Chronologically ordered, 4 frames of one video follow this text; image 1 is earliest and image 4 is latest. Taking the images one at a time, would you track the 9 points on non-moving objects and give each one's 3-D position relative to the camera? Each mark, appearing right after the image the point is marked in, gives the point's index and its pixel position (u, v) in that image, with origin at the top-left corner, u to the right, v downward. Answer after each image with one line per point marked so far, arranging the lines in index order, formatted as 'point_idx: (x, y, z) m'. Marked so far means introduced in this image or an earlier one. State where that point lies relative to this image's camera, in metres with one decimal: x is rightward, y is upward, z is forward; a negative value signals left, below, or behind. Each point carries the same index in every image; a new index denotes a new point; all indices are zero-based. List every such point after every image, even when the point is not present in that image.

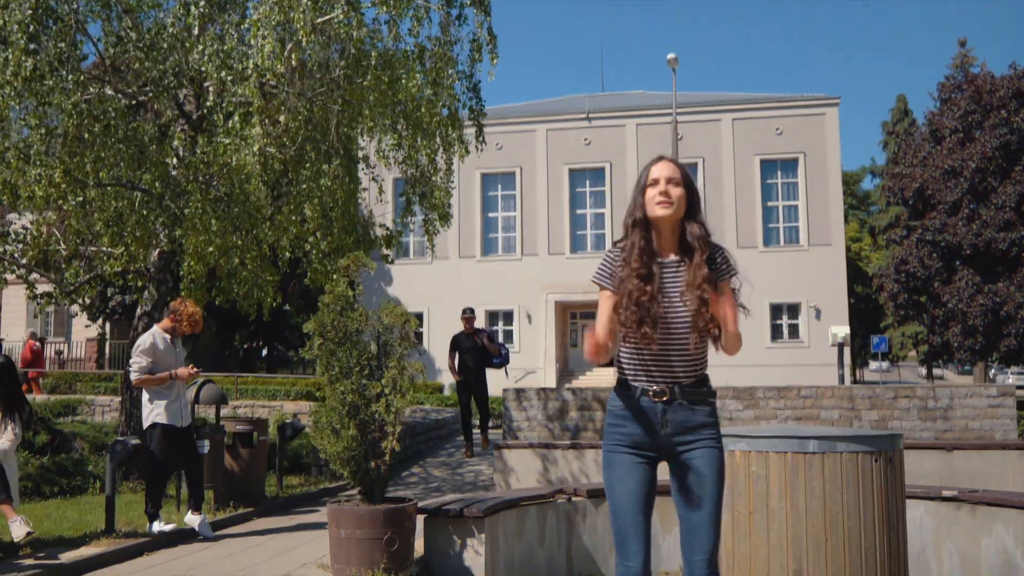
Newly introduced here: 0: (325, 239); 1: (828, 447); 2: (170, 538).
0: (-2.3, +0.6, +12.6) m
1: (+1.8, -0.9, +5.8) m
2: (-2.7, -2.0, +8.0) m
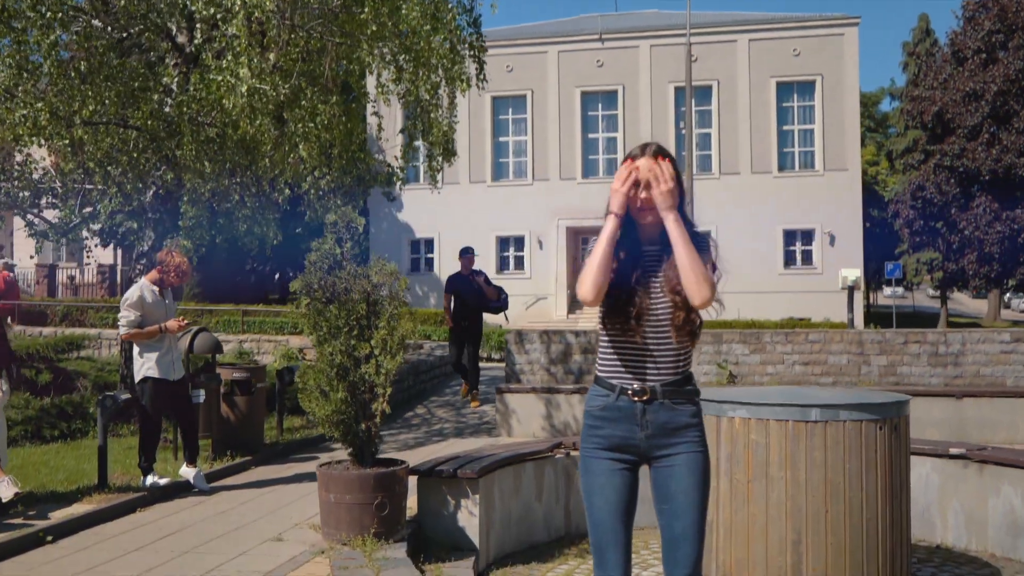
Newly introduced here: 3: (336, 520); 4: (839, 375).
0: (-2.3, +1.3, +12.3) m
1: (+1.8, -0.7, +5.6) m
2: (-2.7, -1.6, +7.9) m
3: (-1.1, -1.4, +6.2) m
4: (+4.4, -1.2, +13.4) m
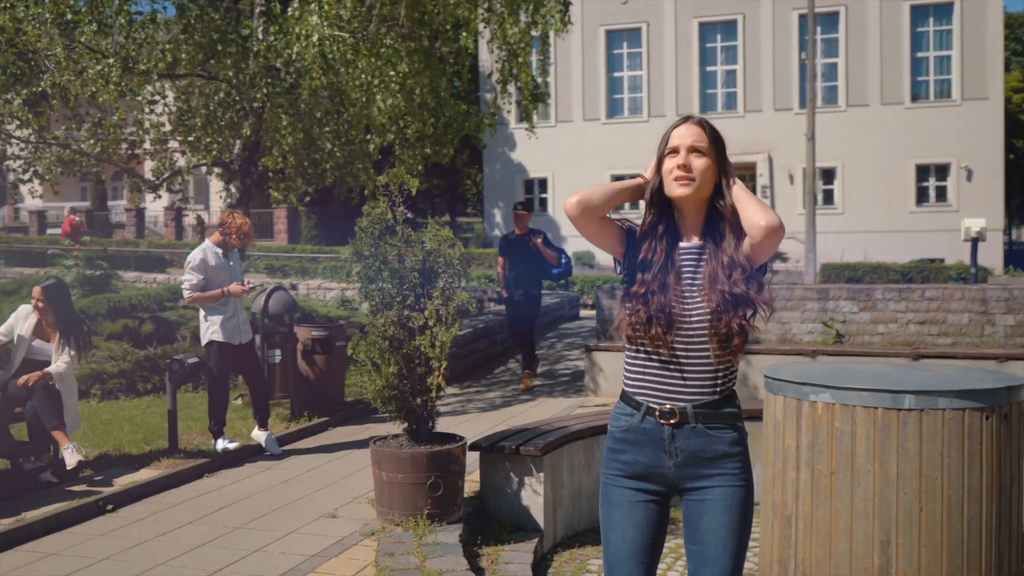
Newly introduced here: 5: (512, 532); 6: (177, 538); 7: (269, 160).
0: (-1.2, +1.9, +11.9) m
1: (+2.0, -0.6, +4.9) m
2: (-2.1, -1.3, +7.8) m
3: (-0.7, -1.2, +5.9) m
4: (+5.6, -0.6, +12.4) m
5: (0.0, -1.5, +6.3) m
6: (-2.0, -1.5, +5.8) m
7: (-2.9, +1.5, +11.6) m
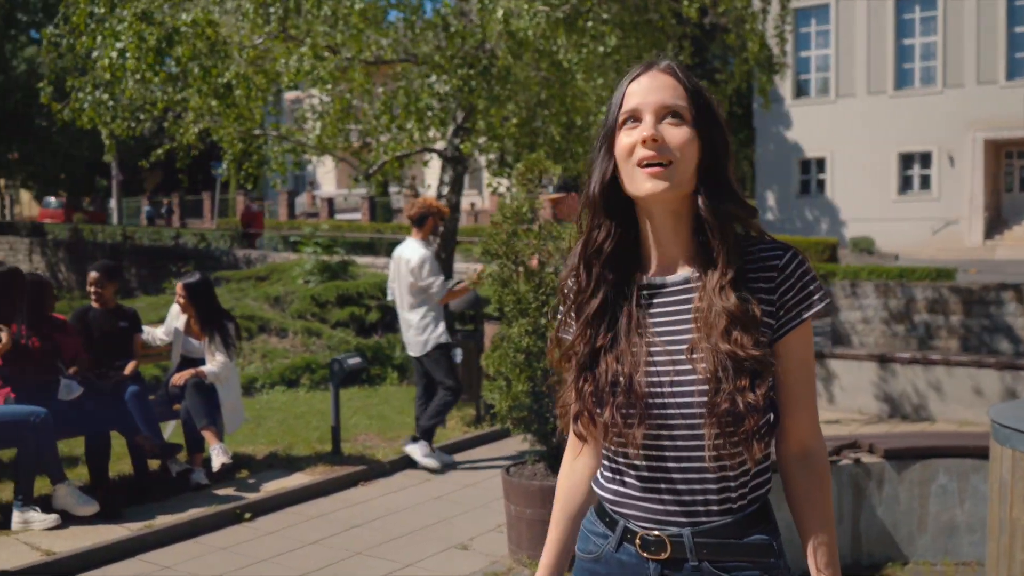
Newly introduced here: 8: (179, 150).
0: (+1.2, +2.0, +11.0) m
1: (+2.4, -0.6, +3.4) m
2: (-0.8, -1.3, +7.3) m
3: (0.0, -1.3, +5.1) m
4: (+7.9, -0.6, +9.6) m
5: (+0.8, -1.6, +5.3) m
6: (-1.2, -1.5, +5.4) m
7: (-0.4, +1.6, +11.1) m
8: (-4.2, +1.8, +12.6) m
